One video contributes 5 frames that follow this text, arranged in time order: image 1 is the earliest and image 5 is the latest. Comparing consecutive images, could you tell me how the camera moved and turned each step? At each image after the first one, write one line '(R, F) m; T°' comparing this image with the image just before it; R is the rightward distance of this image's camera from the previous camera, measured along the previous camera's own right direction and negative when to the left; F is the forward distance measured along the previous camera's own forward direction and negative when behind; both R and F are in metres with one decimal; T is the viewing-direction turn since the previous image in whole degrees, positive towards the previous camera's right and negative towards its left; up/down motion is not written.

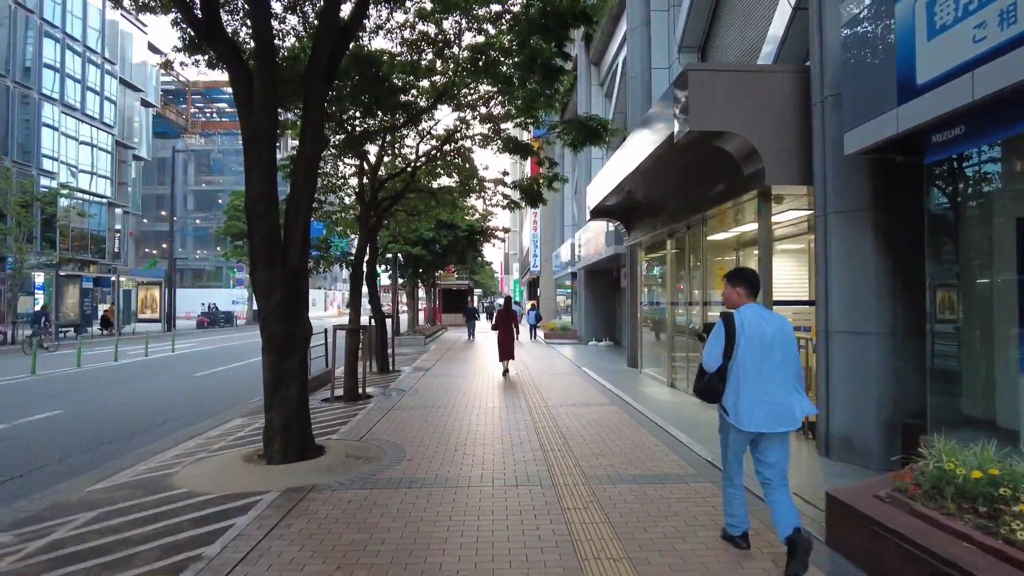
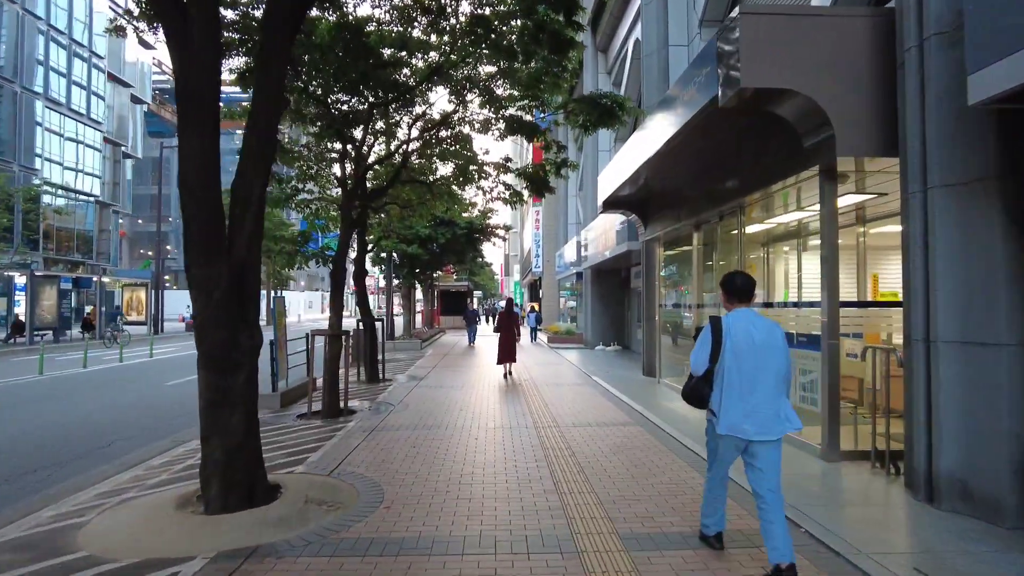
(-0.1, +1.5) m; 0°
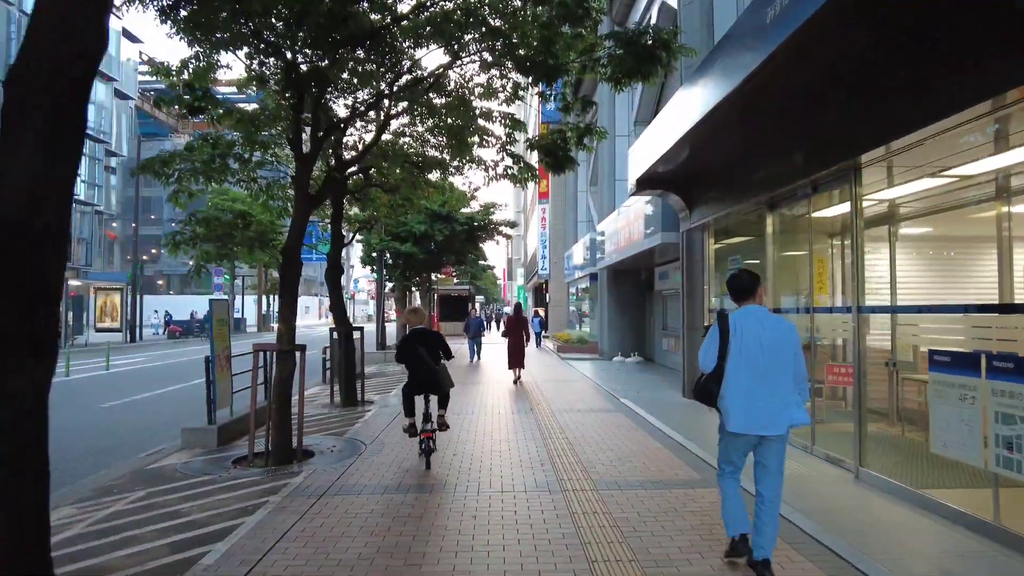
(-0.1, +2.7) m; 0°
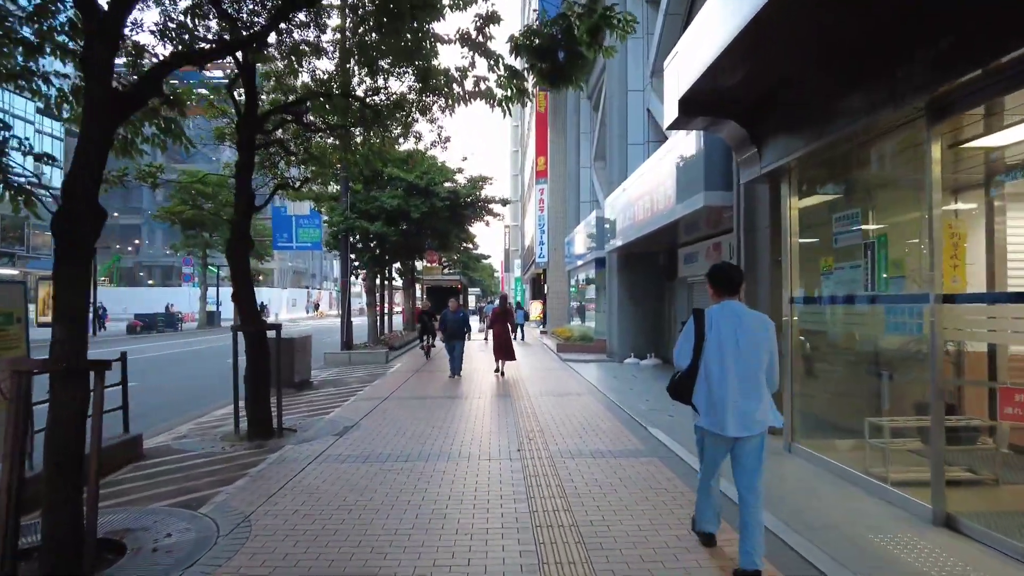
(+0.2, +3.6) m; 0°
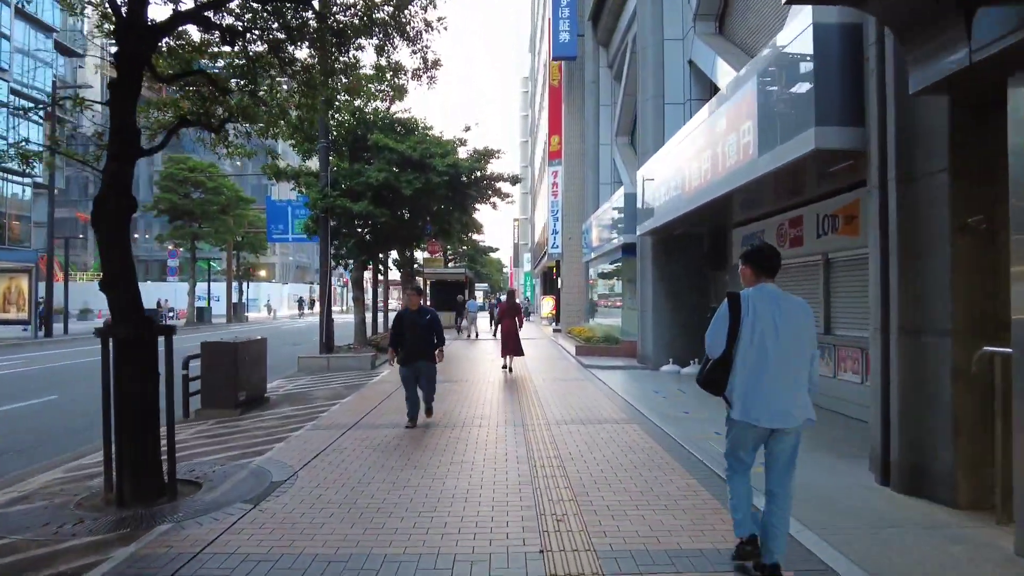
(0.0, +3.0) m; -1°
